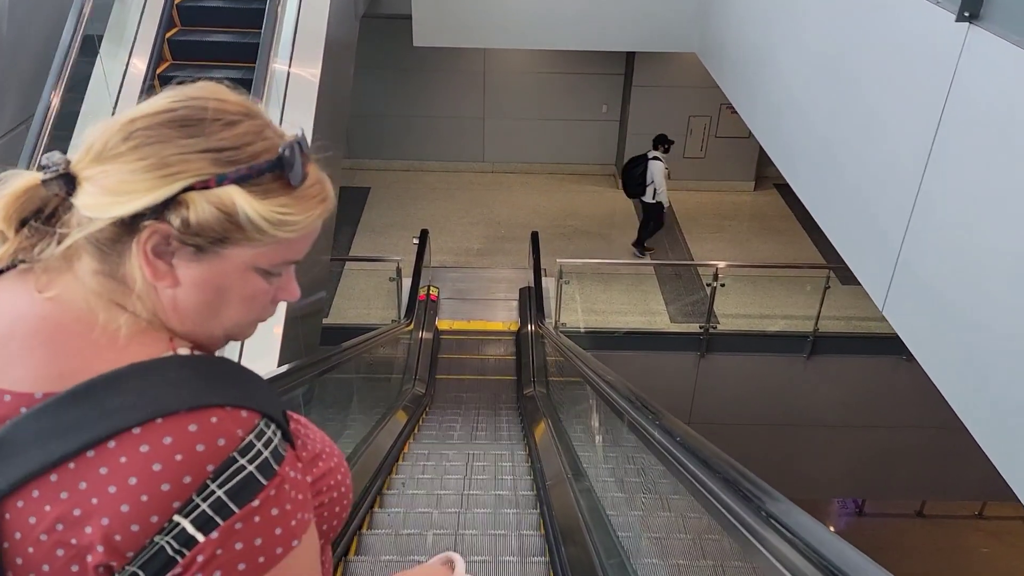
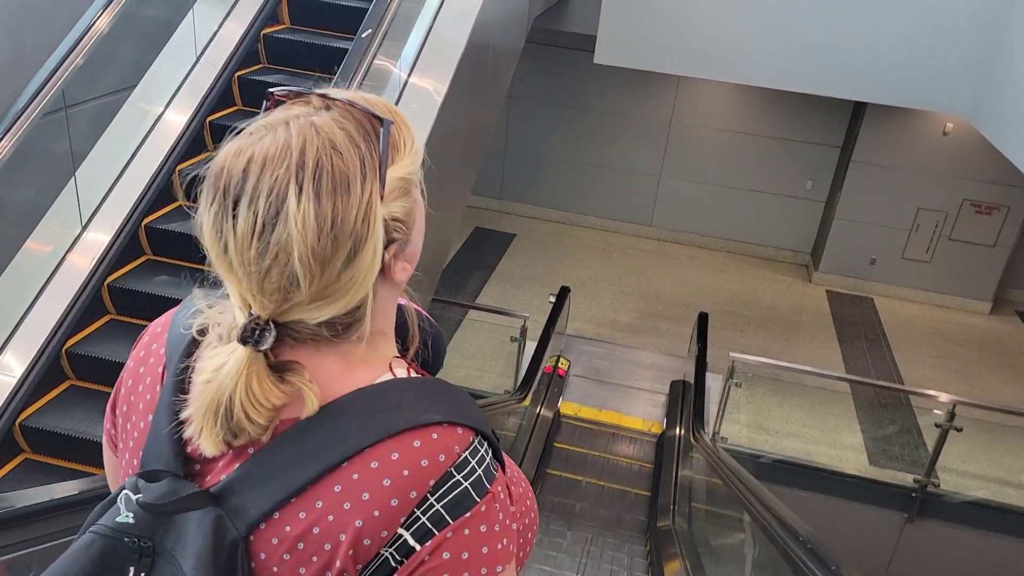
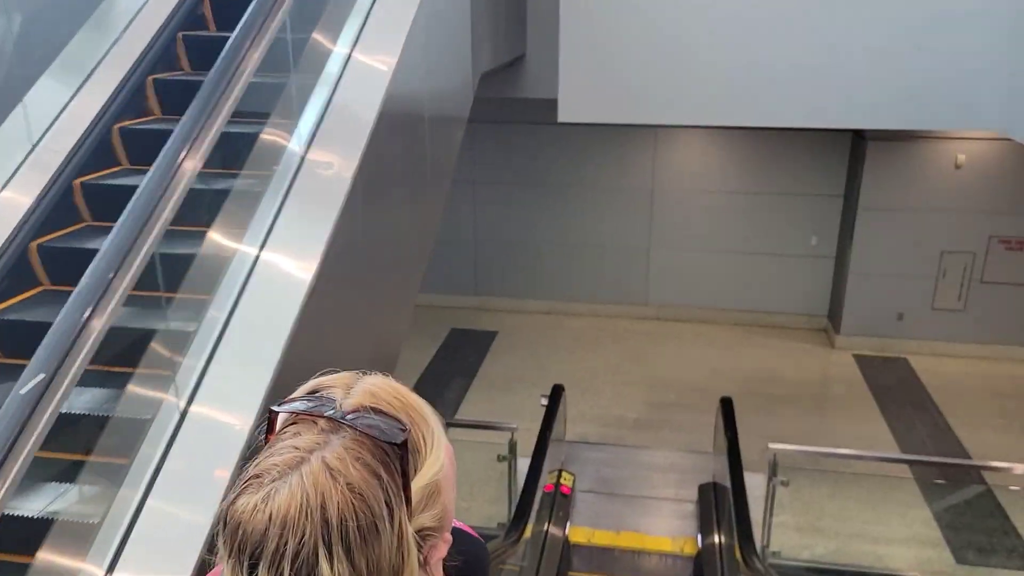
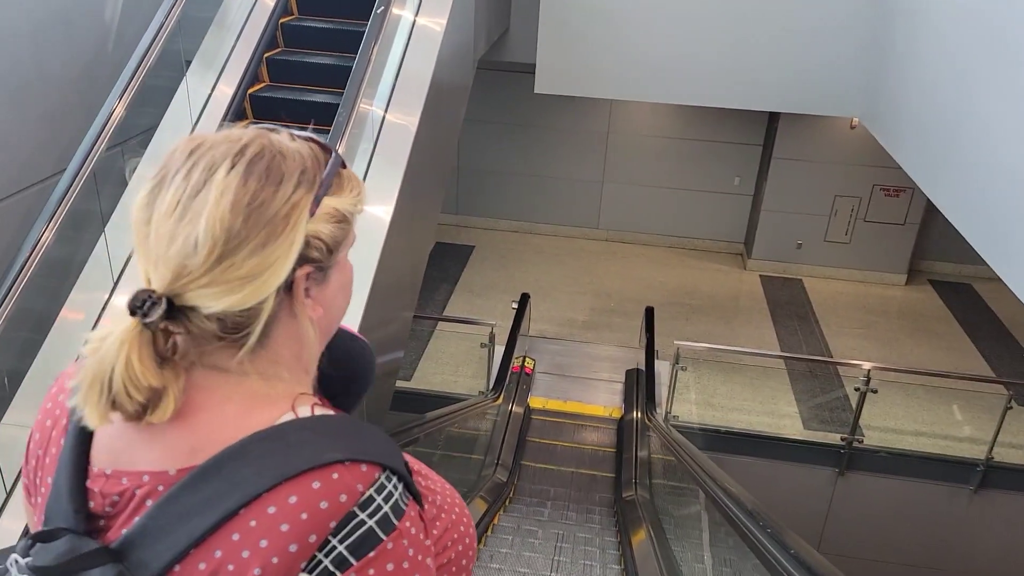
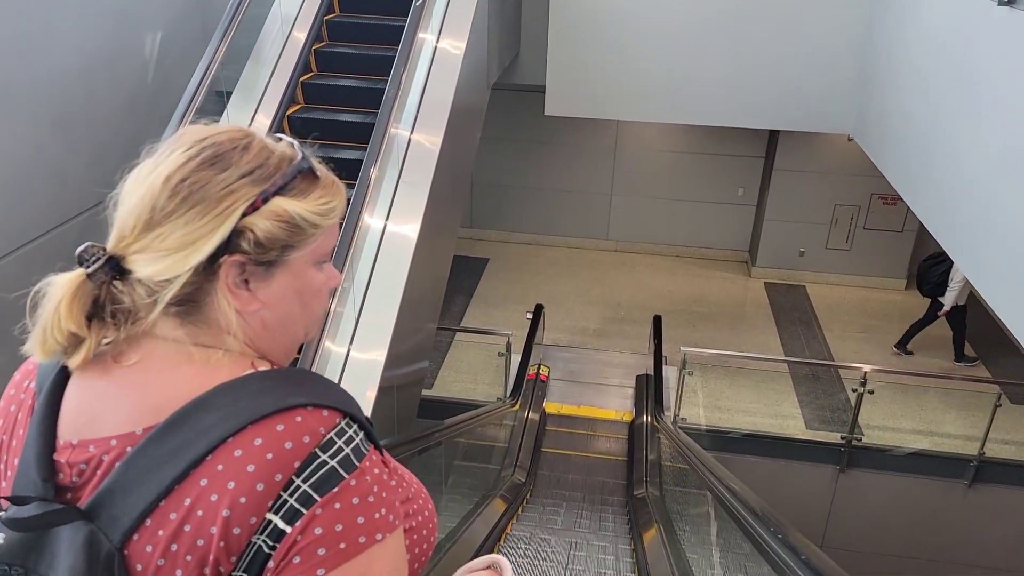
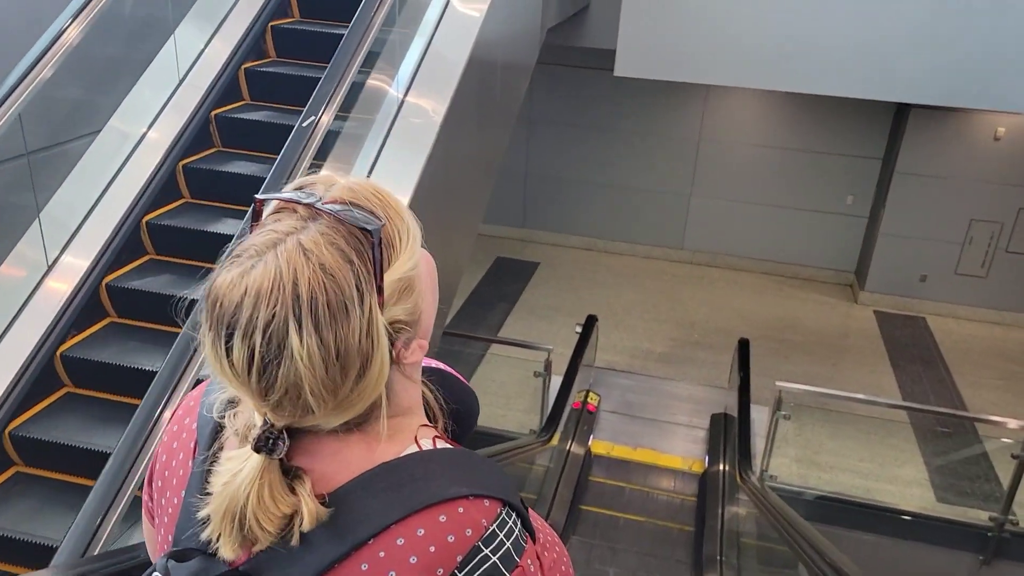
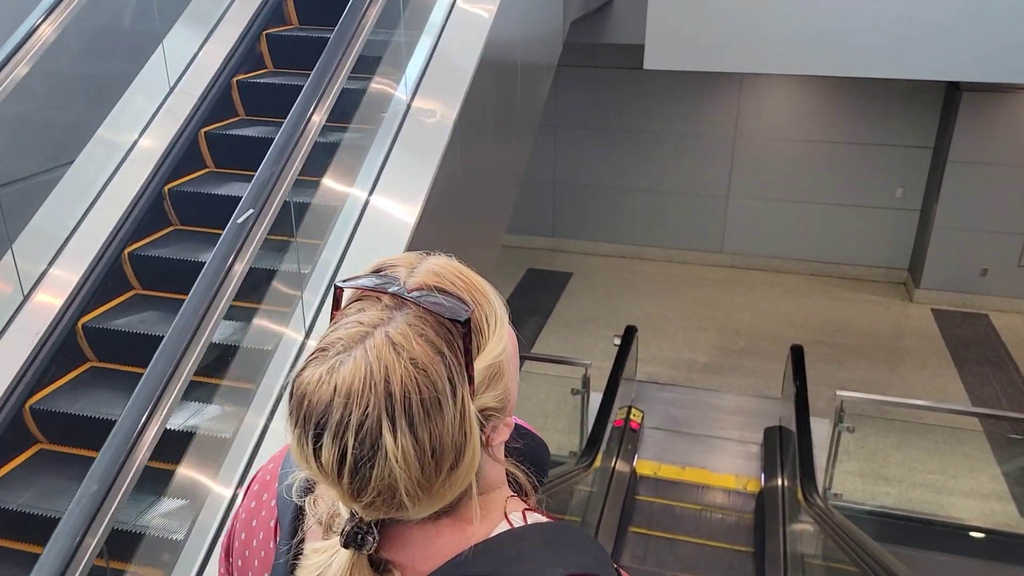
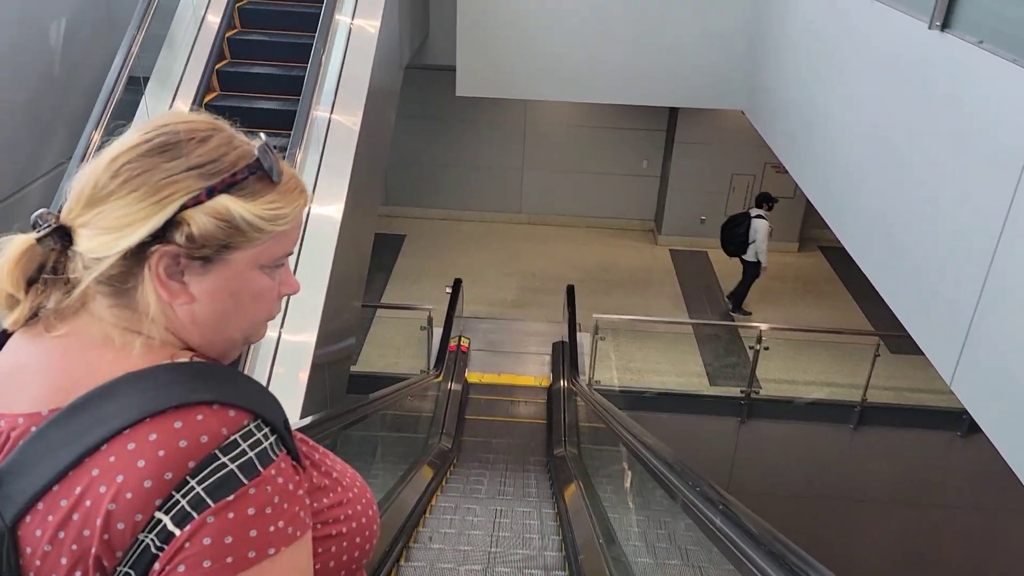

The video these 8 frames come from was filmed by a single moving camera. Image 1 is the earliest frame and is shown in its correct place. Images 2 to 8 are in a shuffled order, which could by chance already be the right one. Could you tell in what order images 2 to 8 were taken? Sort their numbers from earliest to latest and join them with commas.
8, 5, 4, 2, 6, 7, 3
